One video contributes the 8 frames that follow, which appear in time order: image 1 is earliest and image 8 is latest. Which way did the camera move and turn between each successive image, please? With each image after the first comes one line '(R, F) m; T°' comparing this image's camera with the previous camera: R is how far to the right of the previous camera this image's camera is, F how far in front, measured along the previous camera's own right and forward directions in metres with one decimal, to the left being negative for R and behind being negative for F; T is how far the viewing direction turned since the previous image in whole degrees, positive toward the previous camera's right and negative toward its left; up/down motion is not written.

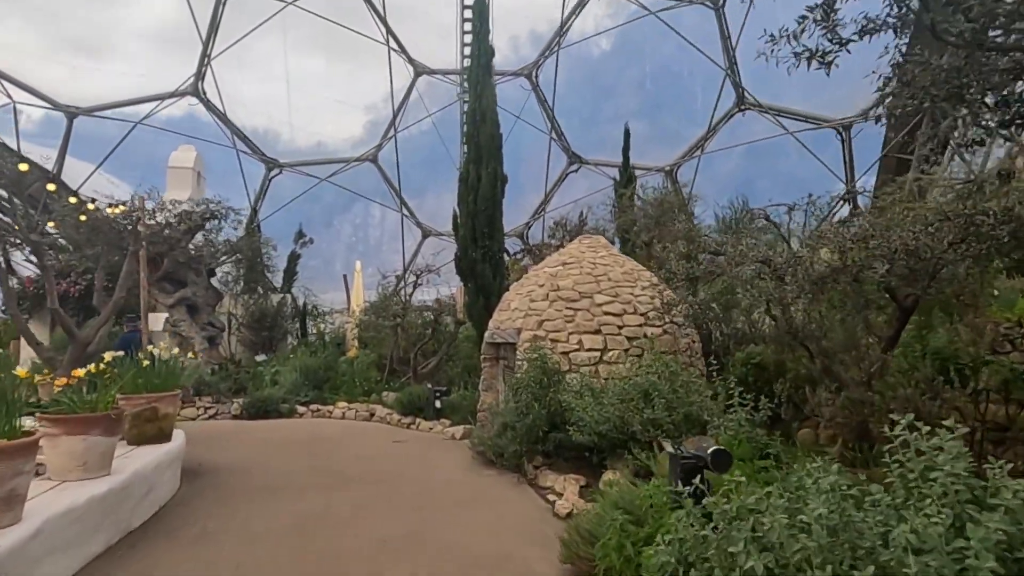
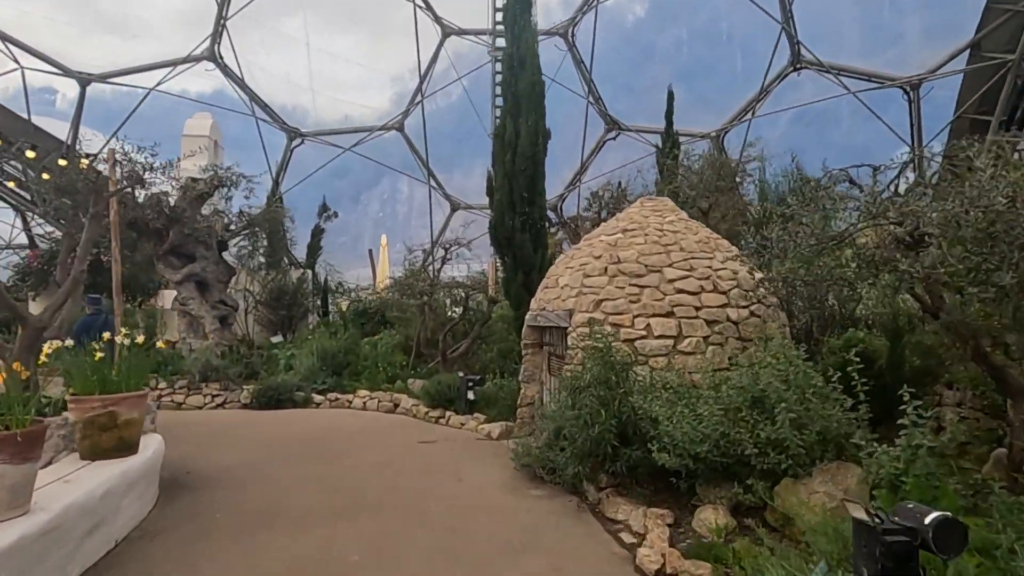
(-0.2, +1.6) m; -2°
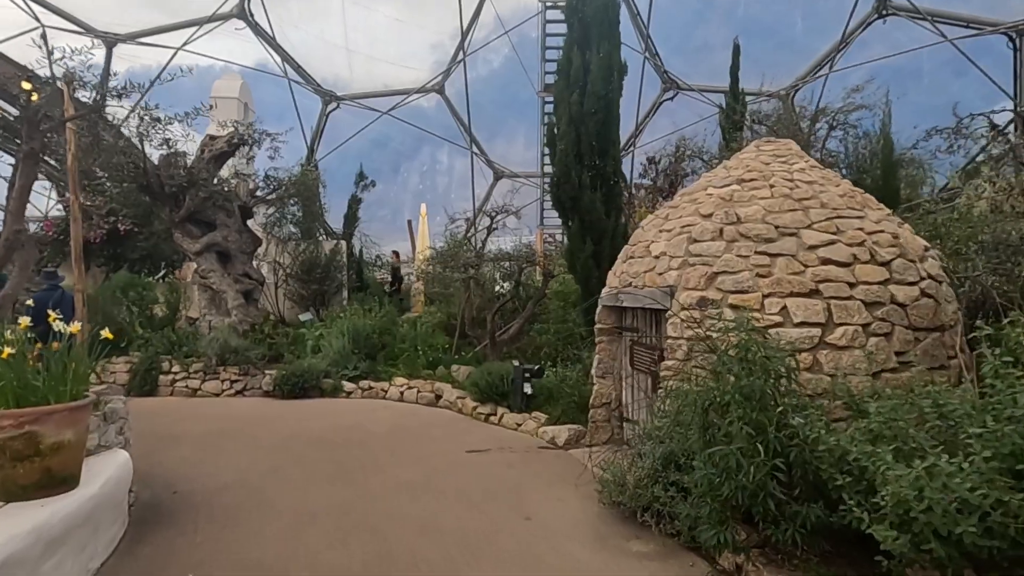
(-0.3, +1.7) m; -3°
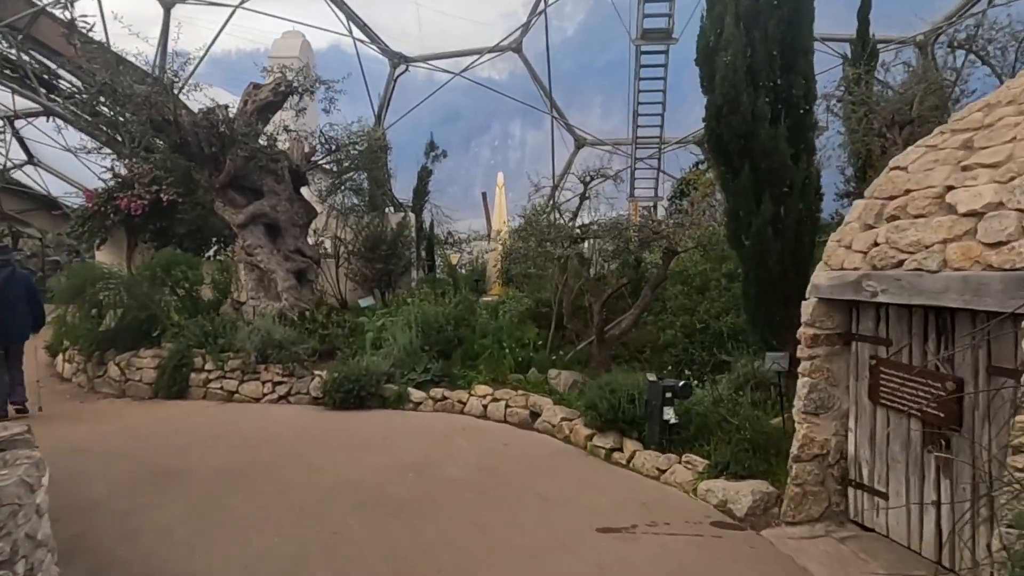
(-0.6, +2.4) m; -6°
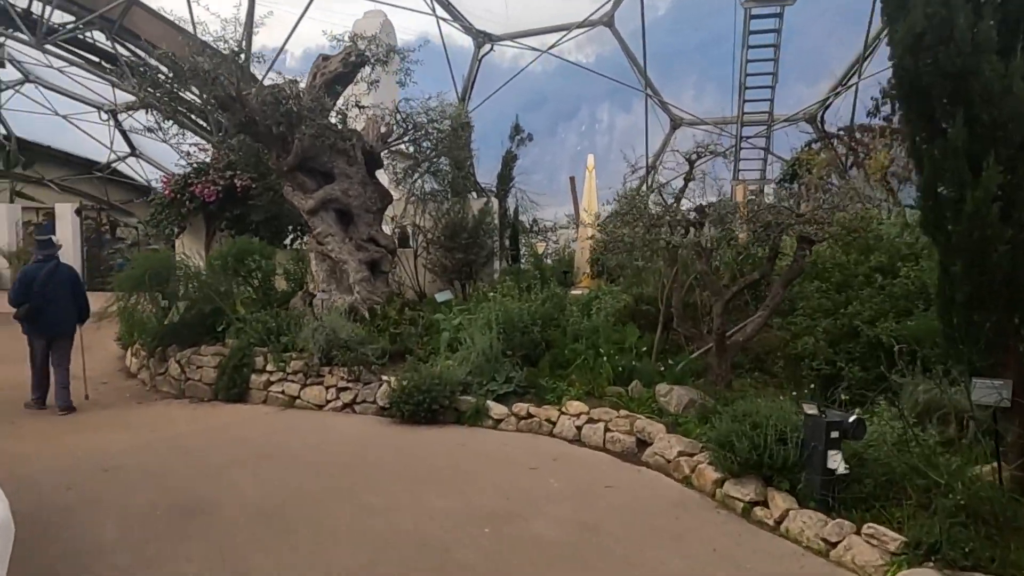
(-0.2, +1.3) m; -7°
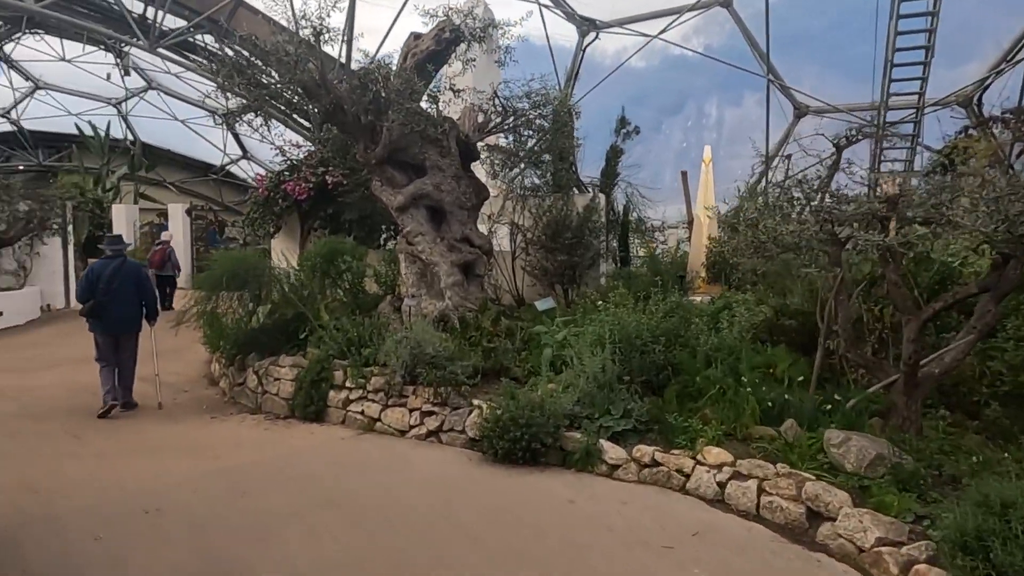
(-0.2, +1.2) m; -8°
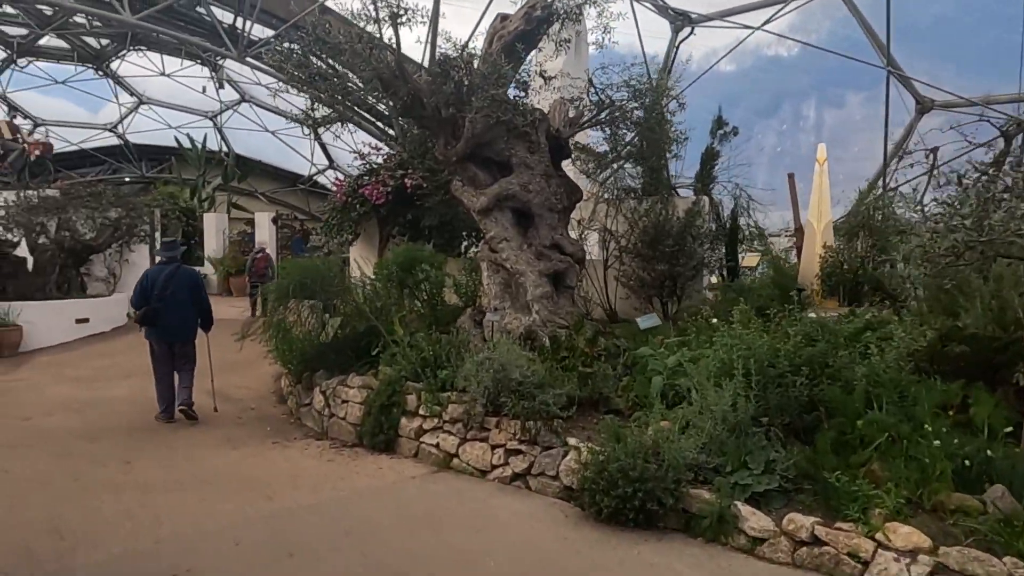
(-0.2, +1.0) m; -7°
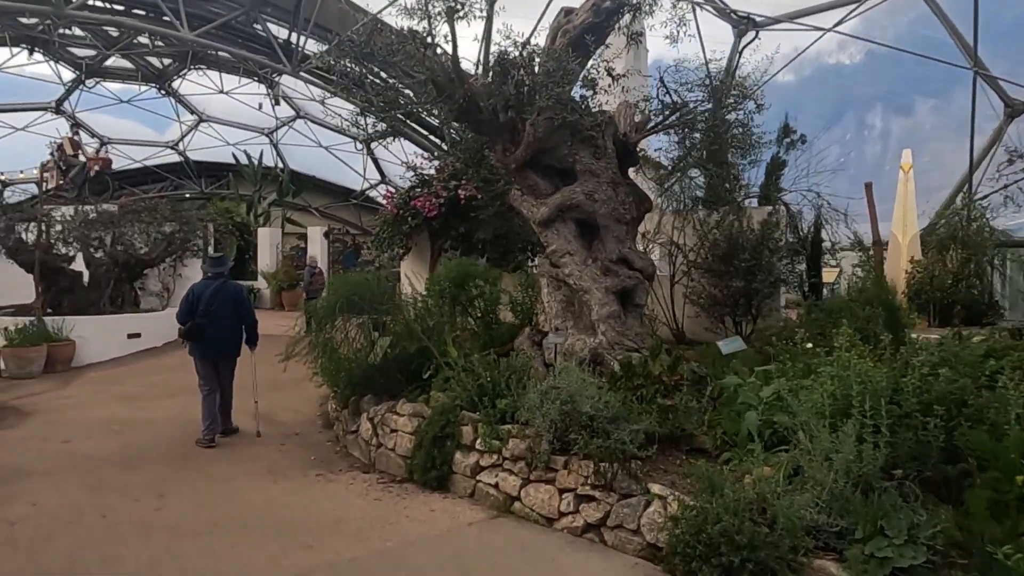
(-0.2, +0.6) m; -4°
